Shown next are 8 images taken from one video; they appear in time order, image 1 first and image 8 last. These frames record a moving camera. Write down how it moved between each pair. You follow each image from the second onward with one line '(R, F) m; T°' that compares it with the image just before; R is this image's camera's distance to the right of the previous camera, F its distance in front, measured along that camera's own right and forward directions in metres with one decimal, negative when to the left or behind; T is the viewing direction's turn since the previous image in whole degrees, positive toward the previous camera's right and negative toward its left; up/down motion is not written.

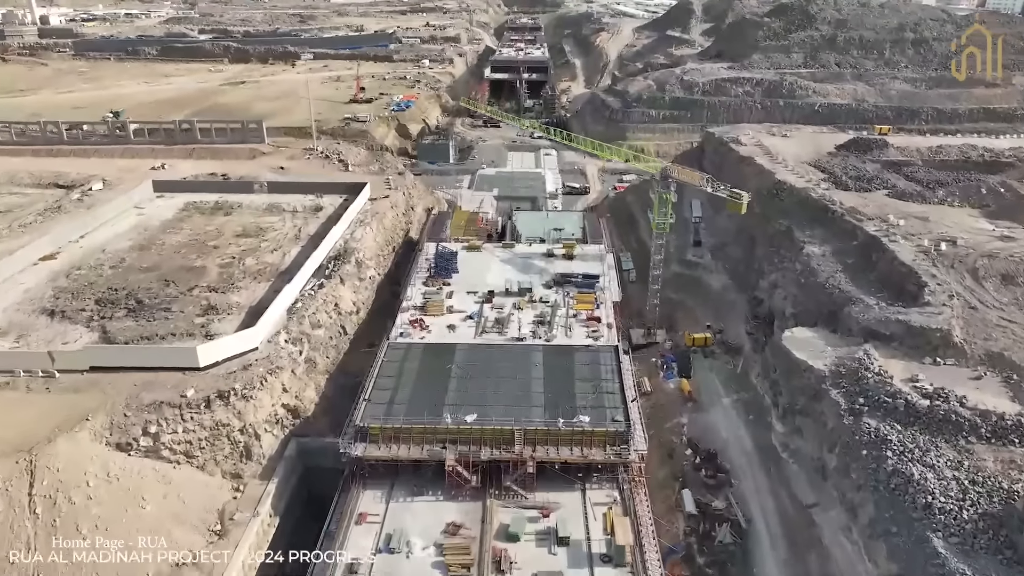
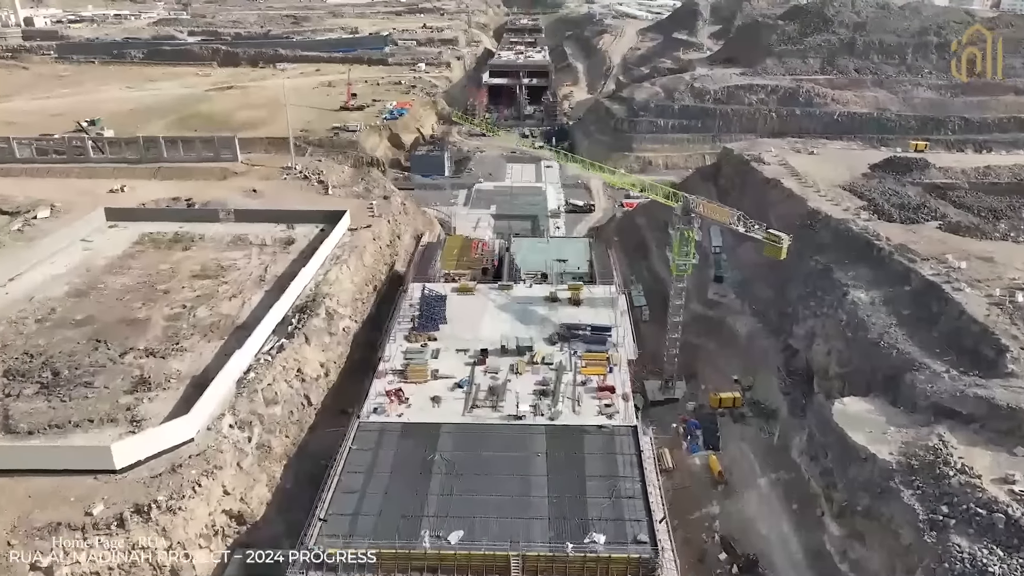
(+0.1, +3.8) m; 0°
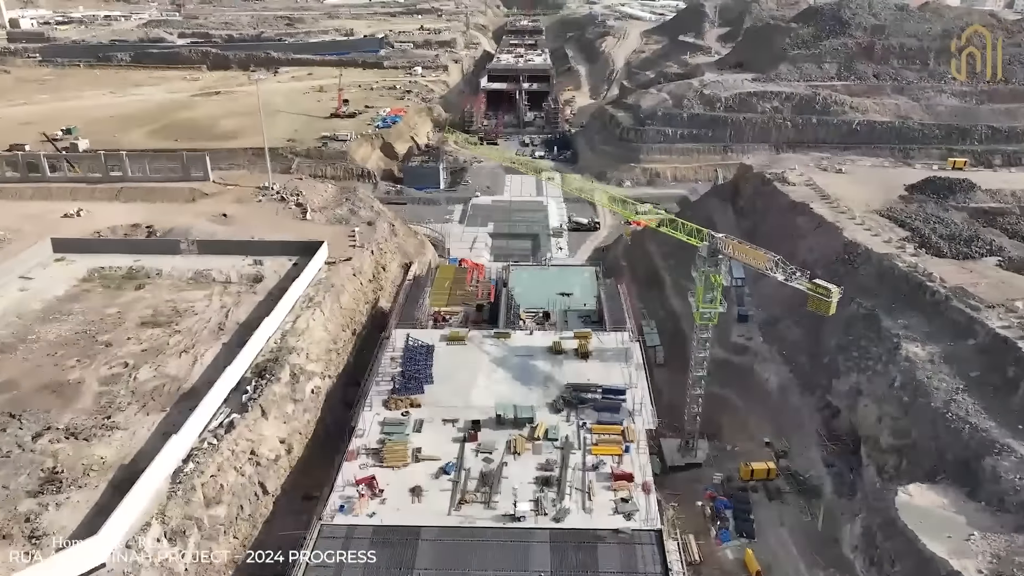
(+0.1, +3.3) m; 0°
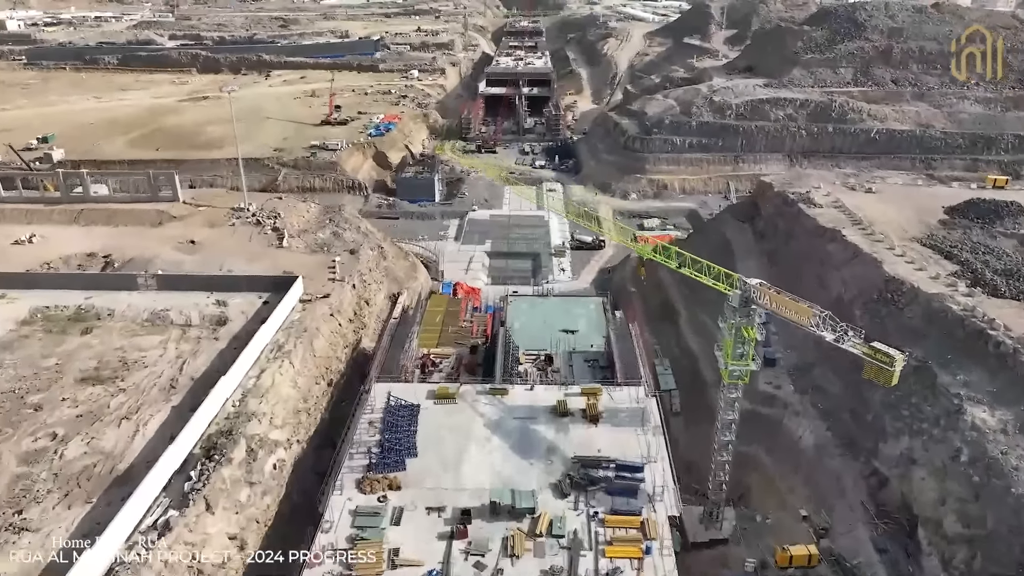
(+0.1, +2.9) m; 0°
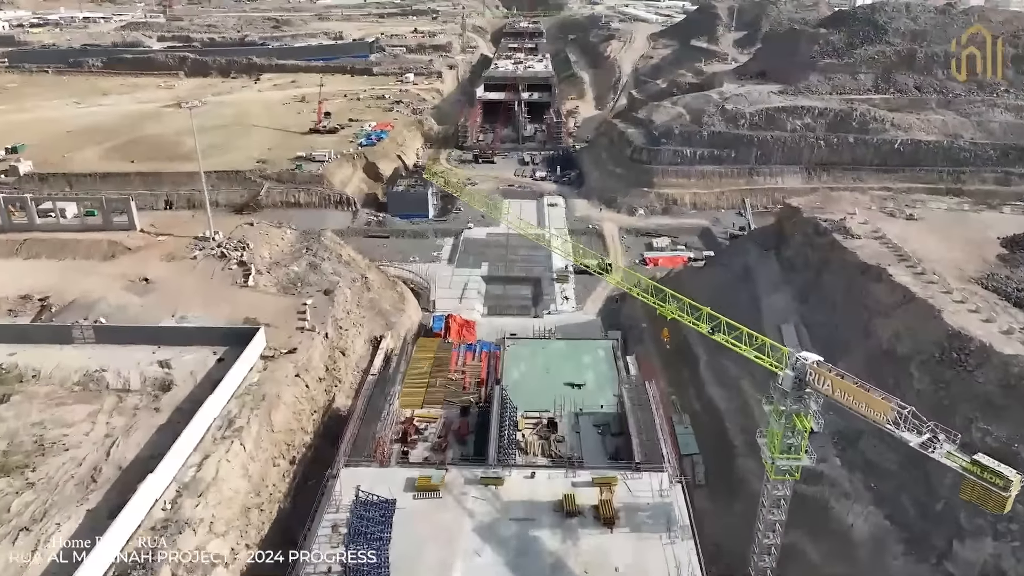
(+0.1, +3.4) m; 0°
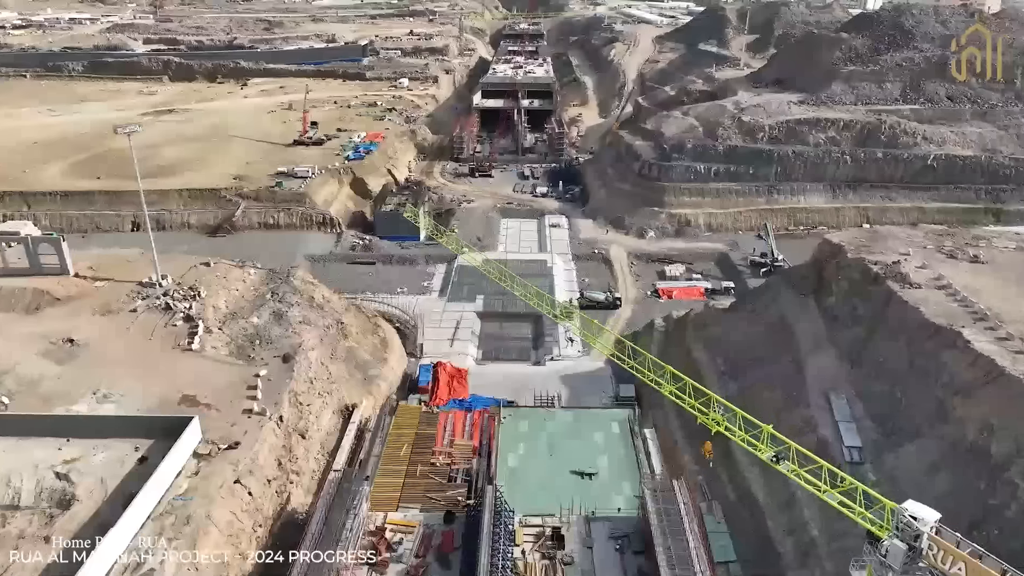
(+0.1, +4.0) m; 0°
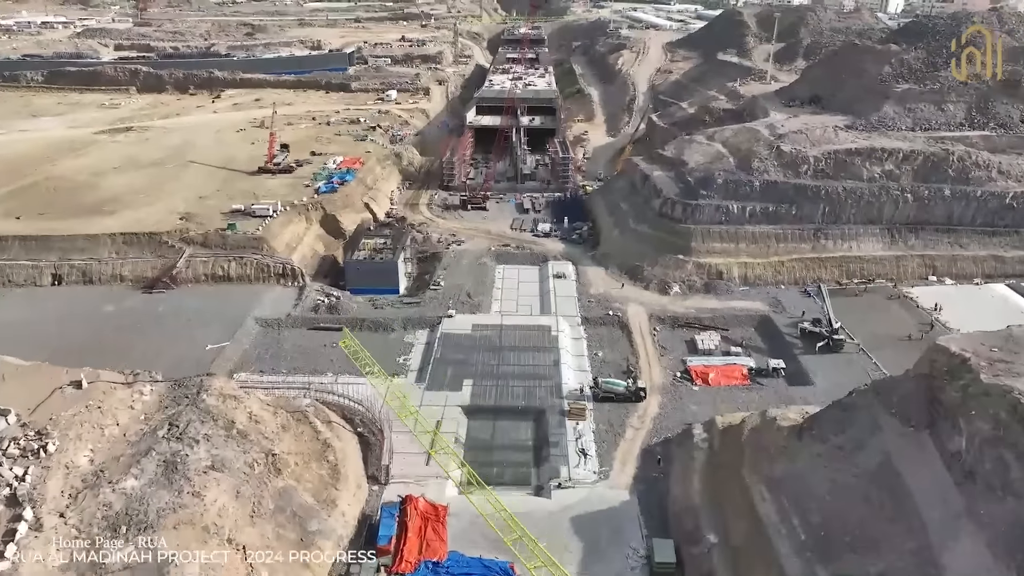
(+0.2, +7.3) m; 0°
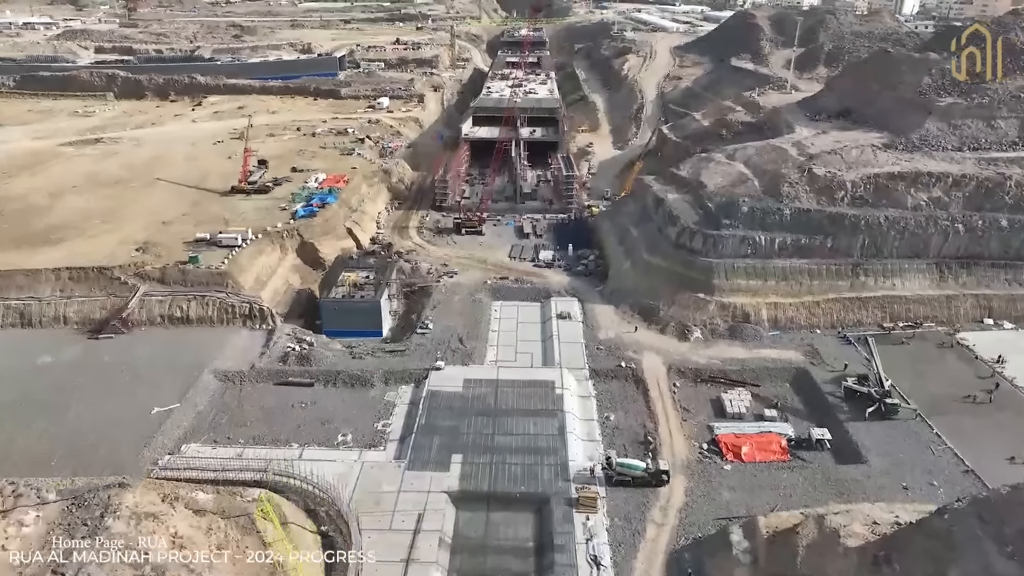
(+0.1, +4.5) m; 0°
